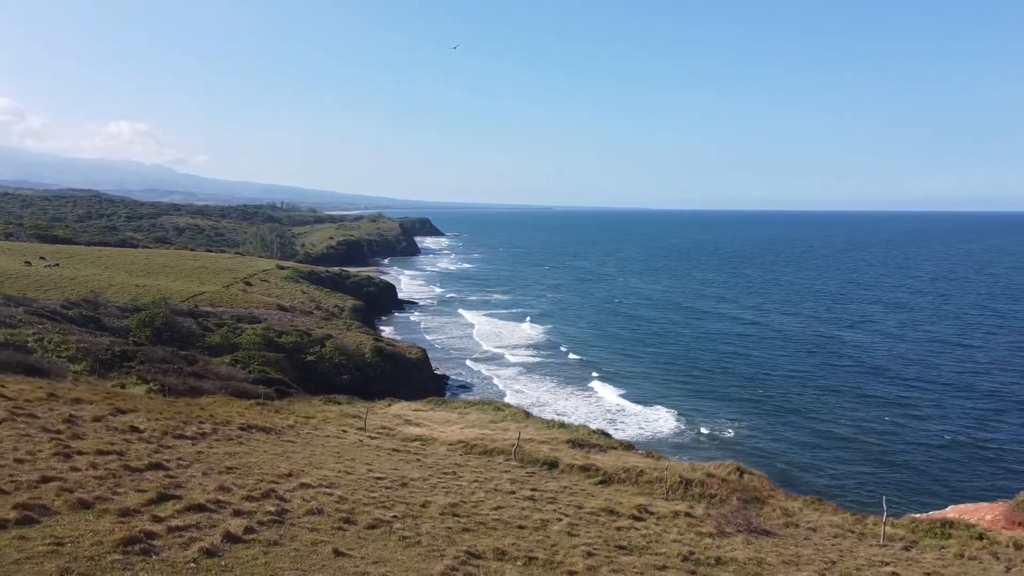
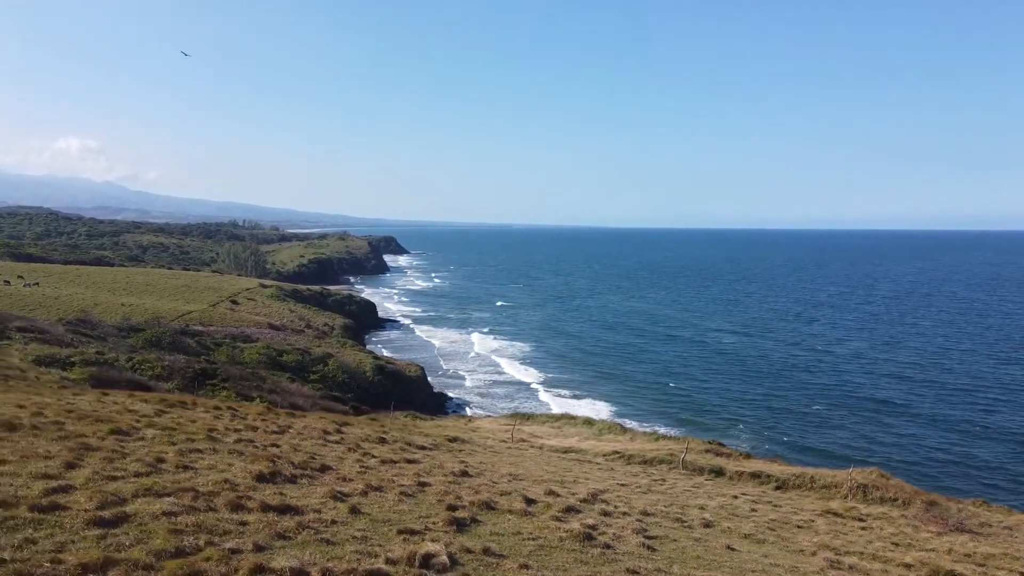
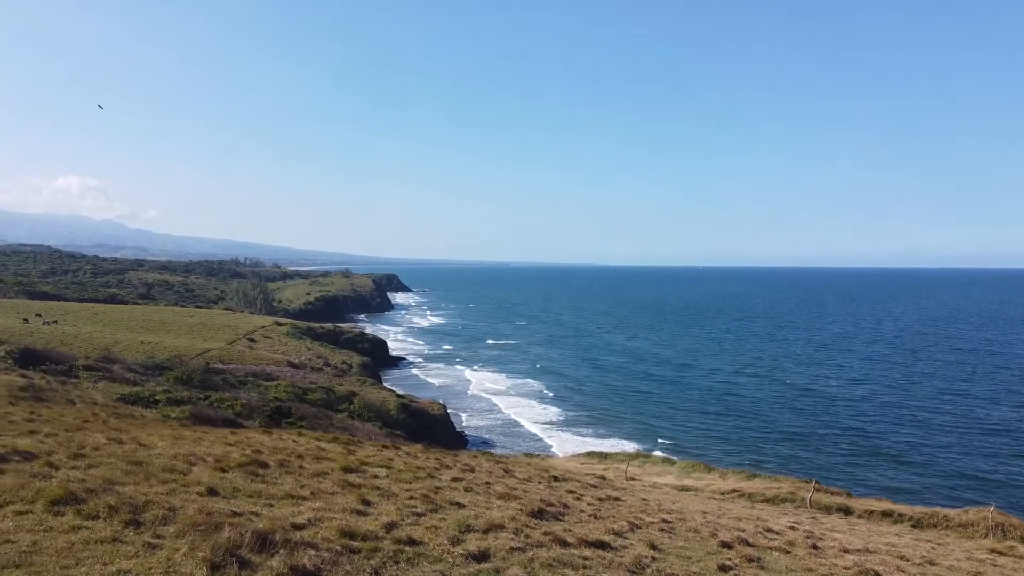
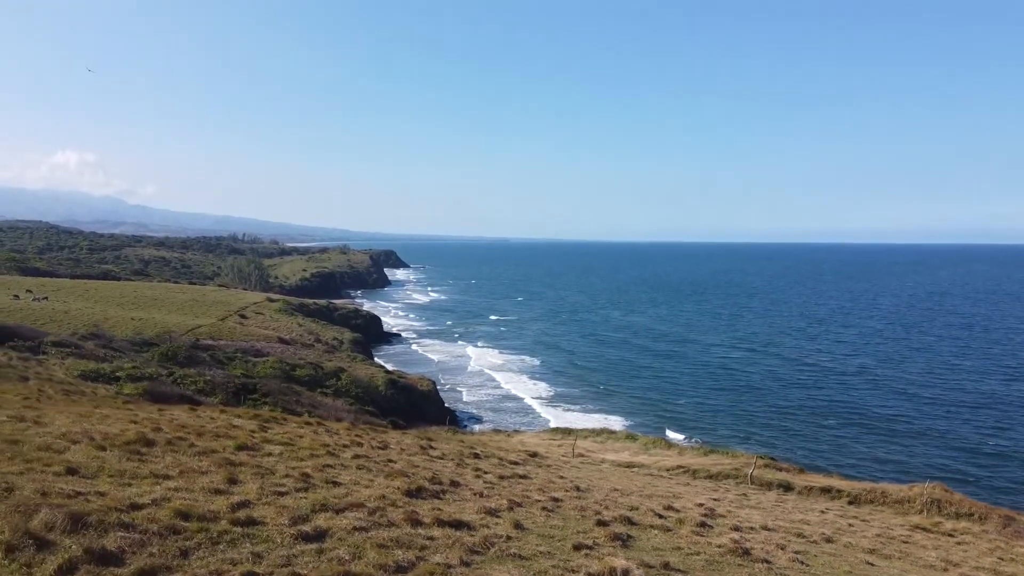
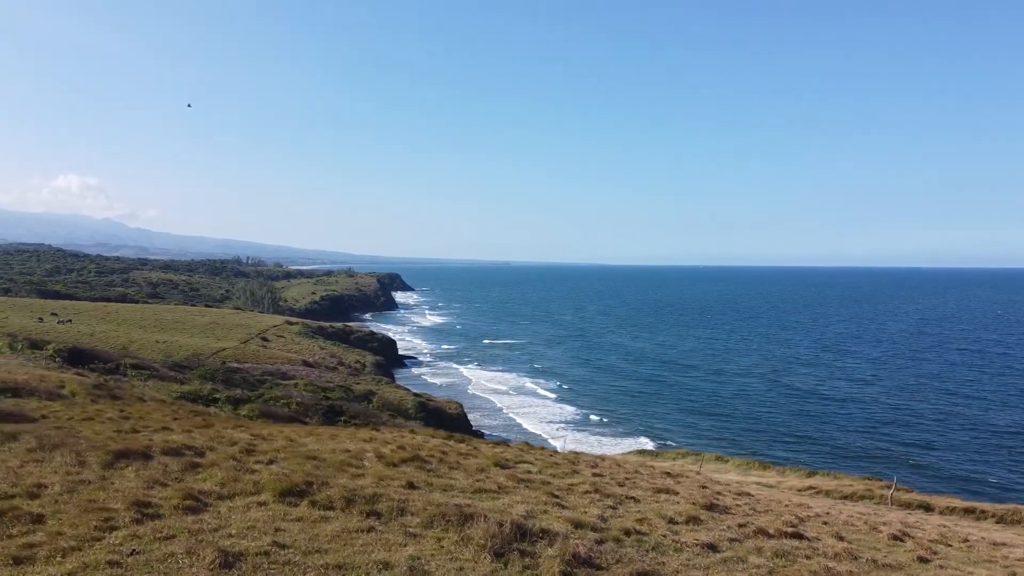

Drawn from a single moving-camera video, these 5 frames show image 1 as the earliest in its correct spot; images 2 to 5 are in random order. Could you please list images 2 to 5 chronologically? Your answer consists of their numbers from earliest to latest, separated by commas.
2, 4, 3, 5
